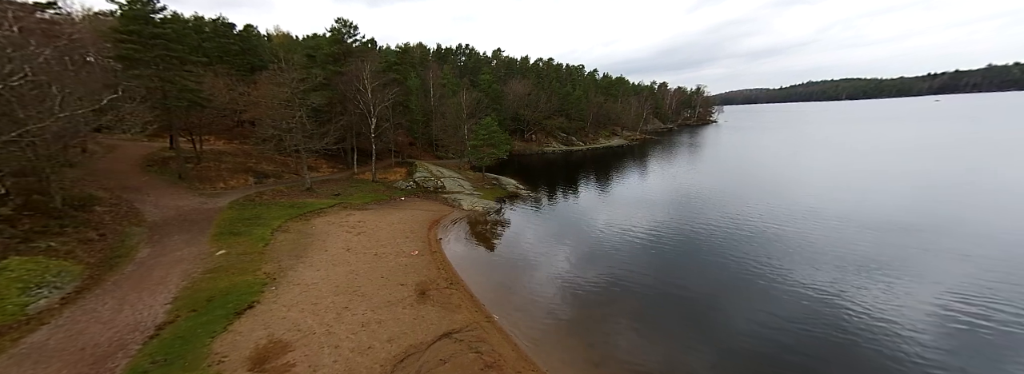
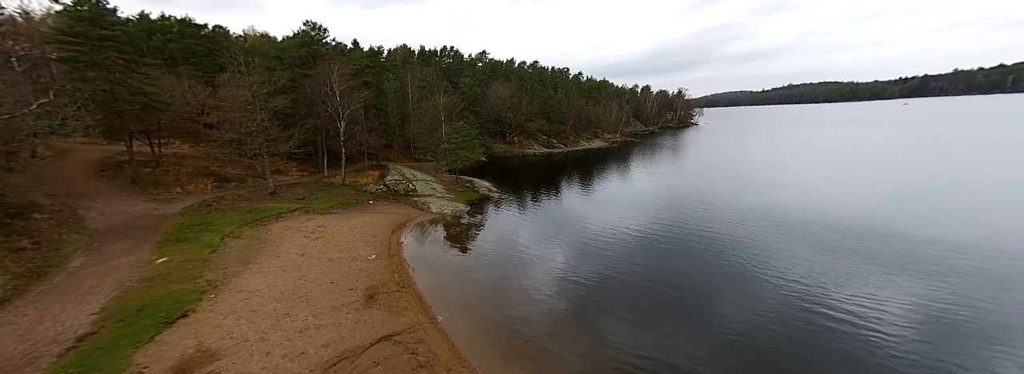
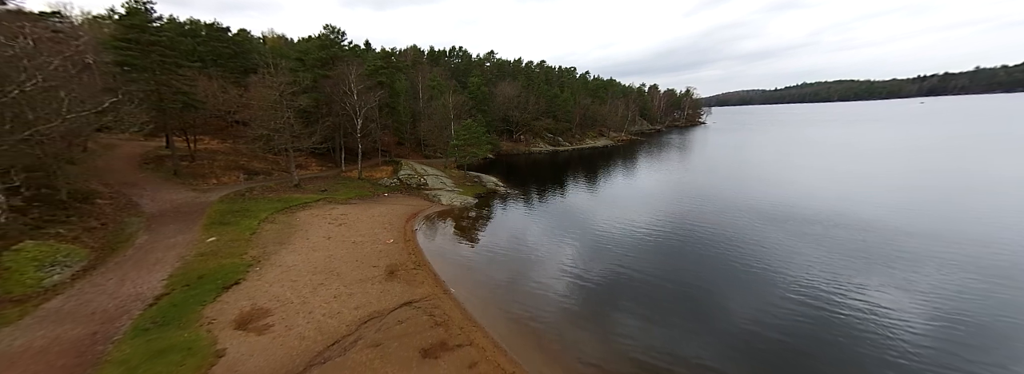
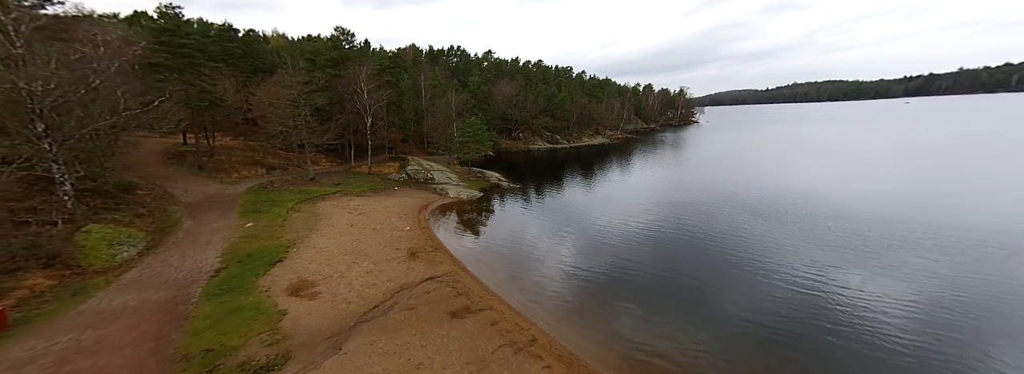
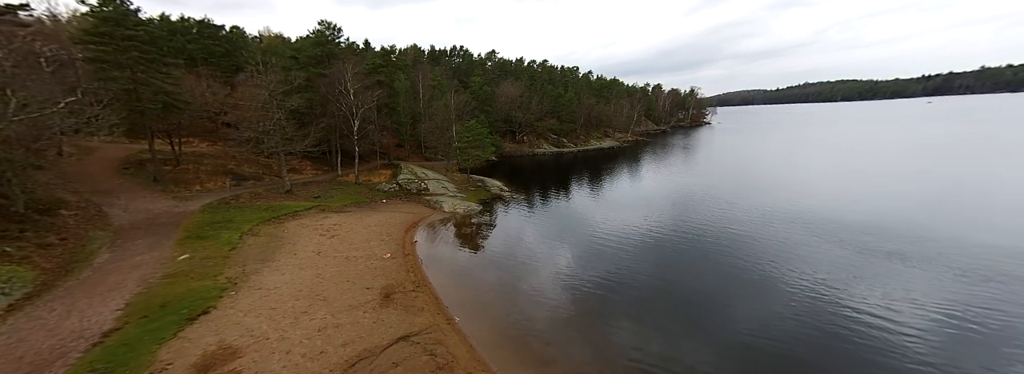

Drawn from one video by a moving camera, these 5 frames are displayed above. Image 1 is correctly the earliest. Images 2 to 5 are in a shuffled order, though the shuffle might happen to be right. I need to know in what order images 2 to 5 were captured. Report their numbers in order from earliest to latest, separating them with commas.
5, 2, 3, 4
